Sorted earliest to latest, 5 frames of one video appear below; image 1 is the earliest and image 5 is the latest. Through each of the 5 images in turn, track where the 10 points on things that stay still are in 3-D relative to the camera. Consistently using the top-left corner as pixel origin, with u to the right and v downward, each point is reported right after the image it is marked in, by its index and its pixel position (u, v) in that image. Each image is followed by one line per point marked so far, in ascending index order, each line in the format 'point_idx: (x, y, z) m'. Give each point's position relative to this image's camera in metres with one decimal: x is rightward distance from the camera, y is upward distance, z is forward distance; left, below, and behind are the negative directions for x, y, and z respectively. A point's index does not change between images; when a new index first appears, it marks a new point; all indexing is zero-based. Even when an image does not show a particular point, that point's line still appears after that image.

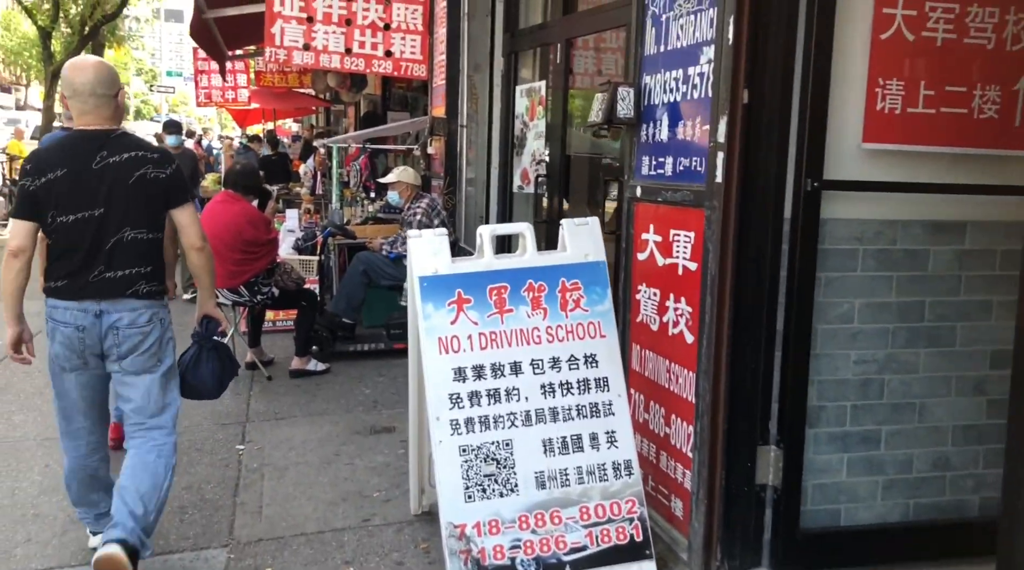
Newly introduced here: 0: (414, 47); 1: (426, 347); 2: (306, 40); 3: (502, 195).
0: (-0.9, +2.2, +7.9) m
1: (-0.3, -0.2, +2.9) m
2: (-1.8, +2.1, +7.6) m
3: (-0.1, +0.8, +7.4) m
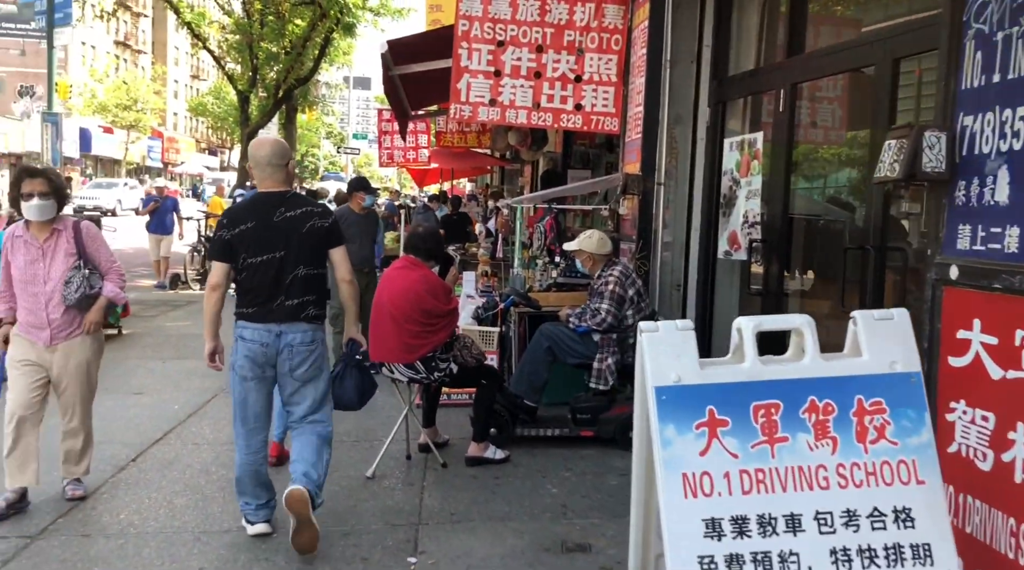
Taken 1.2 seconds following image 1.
0: (+0.8, +1.6, +7.2) m
1: (+0.4, -0.5, +2.1) m
2: (-0.2, +1.6, +7.1) m
3: (+1.4, +0.2, +6.5) m
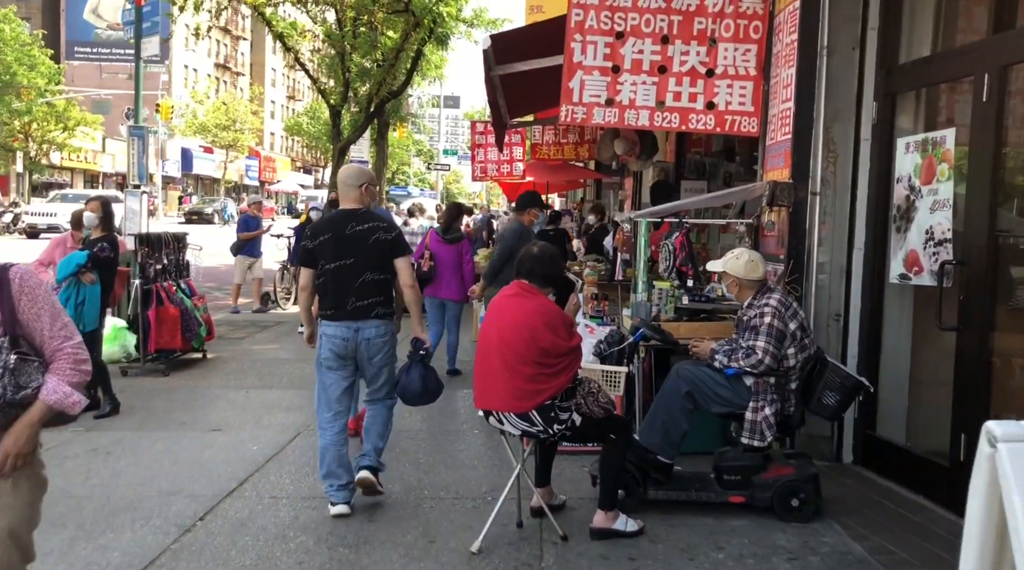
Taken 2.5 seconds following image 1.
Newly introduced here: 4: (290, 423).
0: (+1.7, +1.4, +6.2) m
1: (+0.7, -0.6, +1.1) m
2: (+0.7, +1.4, +6.2) m
3: (+2.2, 0.0, +5.4) m
4: (-1.7, -1.1, +6.8) m
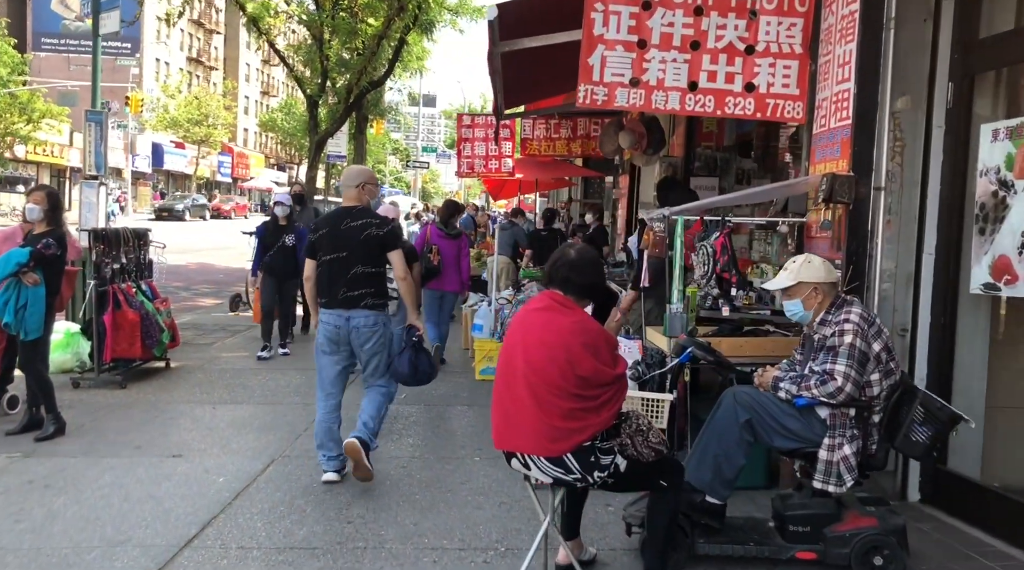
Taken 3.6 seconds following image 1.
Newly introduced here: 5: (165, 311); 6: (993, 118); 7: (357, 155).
0: (+1.7, +1.3, +5.4) m
1: (+0.9, -0.6, +0.3) m
2: (+0.8, +1.3, +5.4) m
3: (+2.3, -0.1, +4.7) m
4: (-1.7, -1.1, +6.0) m
5: (-3.5, -0.3, +8.7) m
6: (+2.5, +0.9, +4.4) m
7: (-3.5, +3.0, +19.8) m
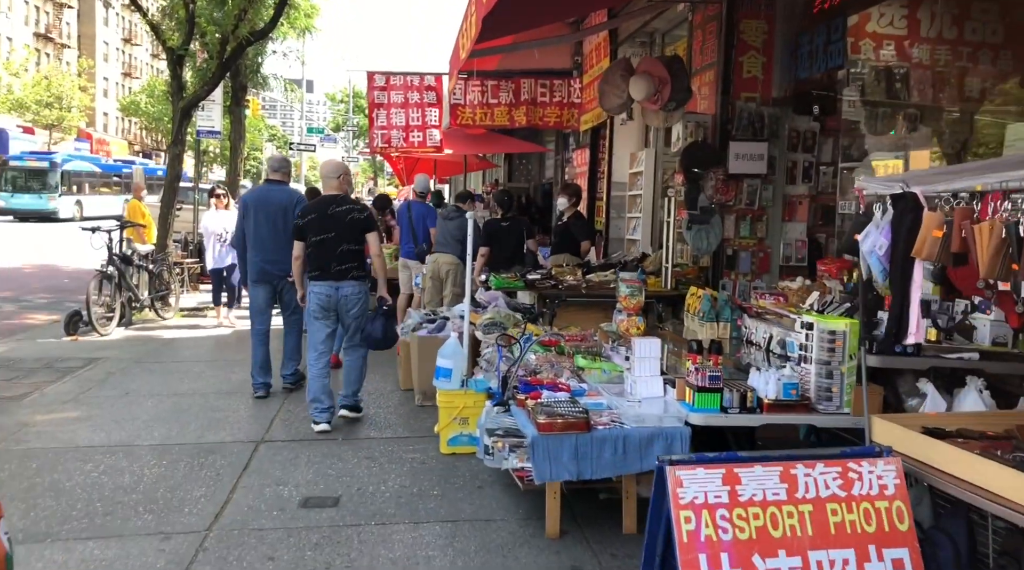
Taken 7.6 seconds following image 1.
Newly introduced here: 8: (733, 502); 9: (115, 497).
0: (+2.0, +1.2, +2.7) m
1: (+1.9, -0.9, -2.5) m
2: (+1.0, +1.2, +2.5) m
3: (+2.7, -0.2, +2.0) m
4: (-1.4, -1.3, +2.8) m
5: (-3.6, -0.5, +5.3) m
6: (+2.9, +0.7, +1.8) m
7: (-5.2, +2.9, +16.2) m
8: (+0.7, -0.6, +2.6) m
9: (-2.1, -1.1, +4.7) m
